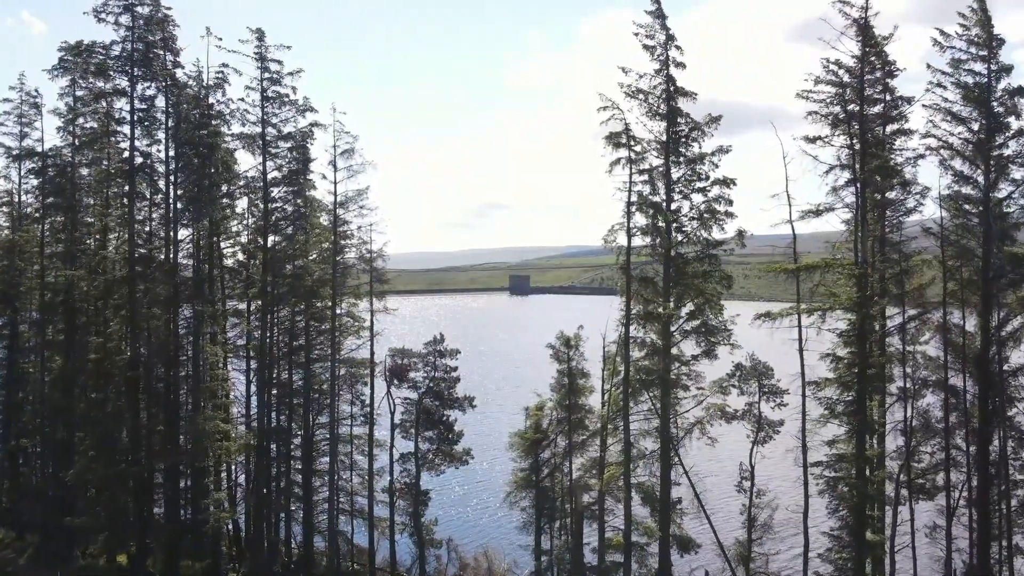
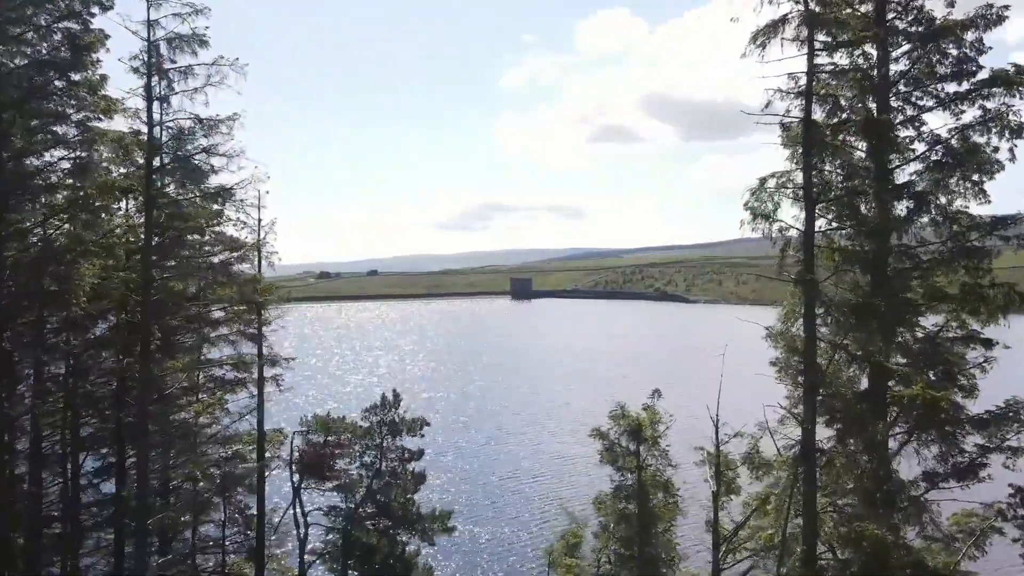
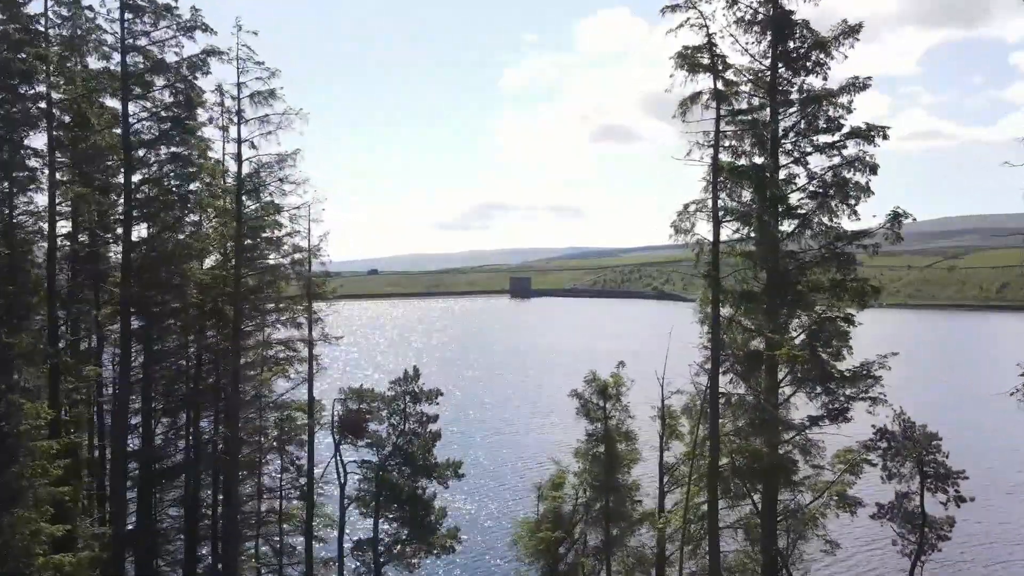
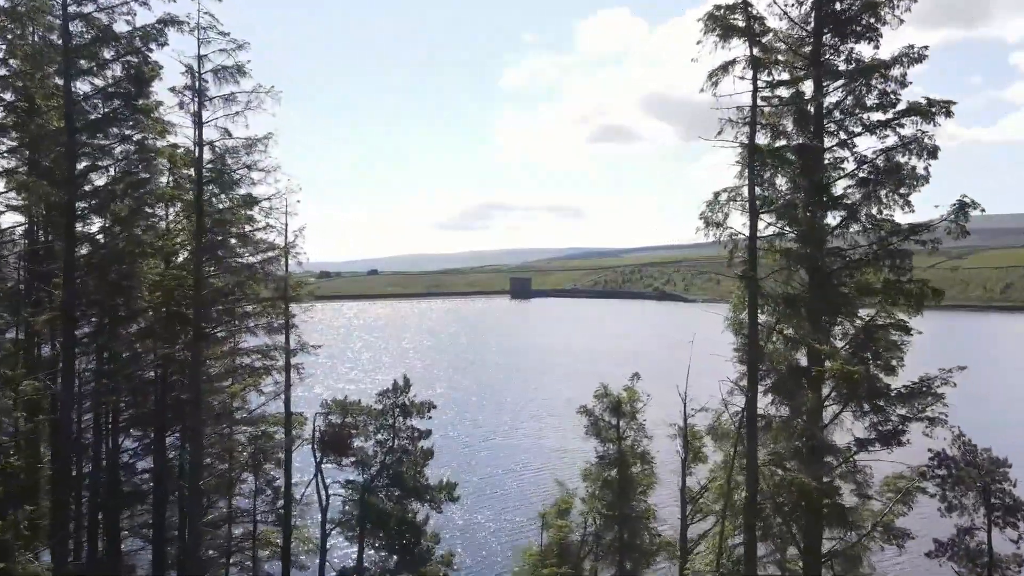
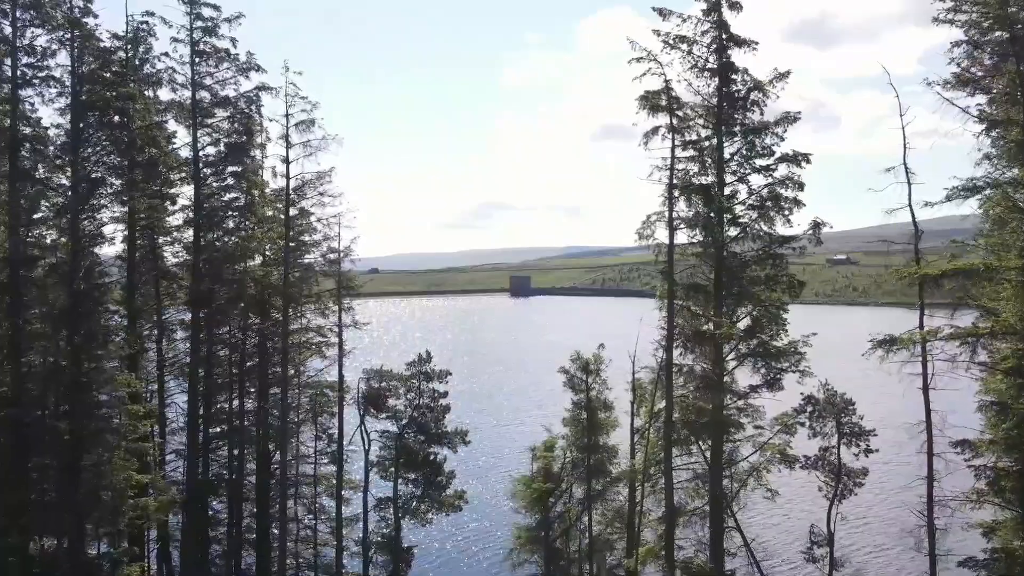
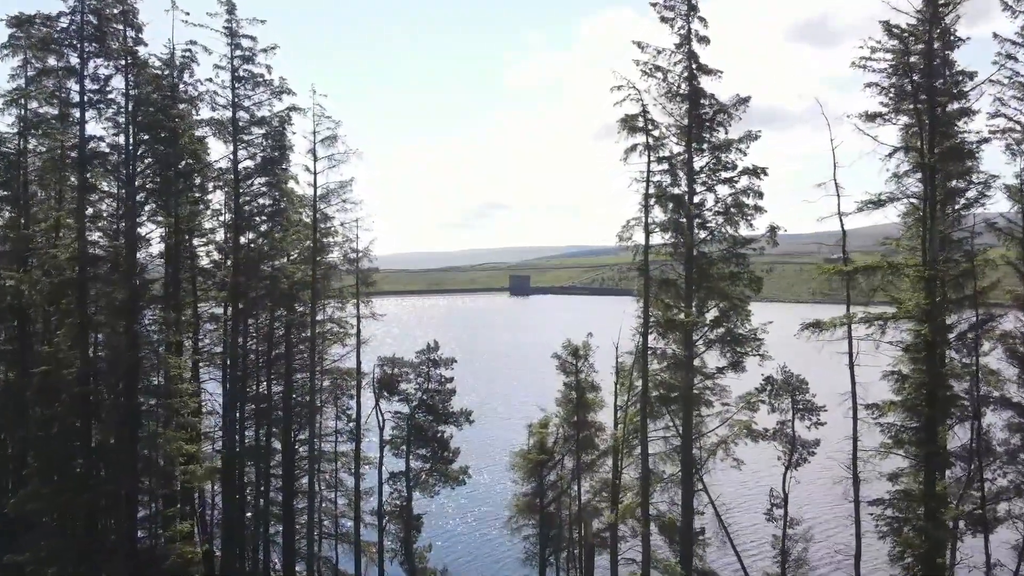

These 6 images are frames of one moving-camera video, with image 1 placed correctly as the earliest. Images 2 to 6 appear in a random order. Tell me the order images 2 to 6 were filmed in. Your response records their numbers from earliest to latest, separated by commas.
6, 5, 3, 4, 2
